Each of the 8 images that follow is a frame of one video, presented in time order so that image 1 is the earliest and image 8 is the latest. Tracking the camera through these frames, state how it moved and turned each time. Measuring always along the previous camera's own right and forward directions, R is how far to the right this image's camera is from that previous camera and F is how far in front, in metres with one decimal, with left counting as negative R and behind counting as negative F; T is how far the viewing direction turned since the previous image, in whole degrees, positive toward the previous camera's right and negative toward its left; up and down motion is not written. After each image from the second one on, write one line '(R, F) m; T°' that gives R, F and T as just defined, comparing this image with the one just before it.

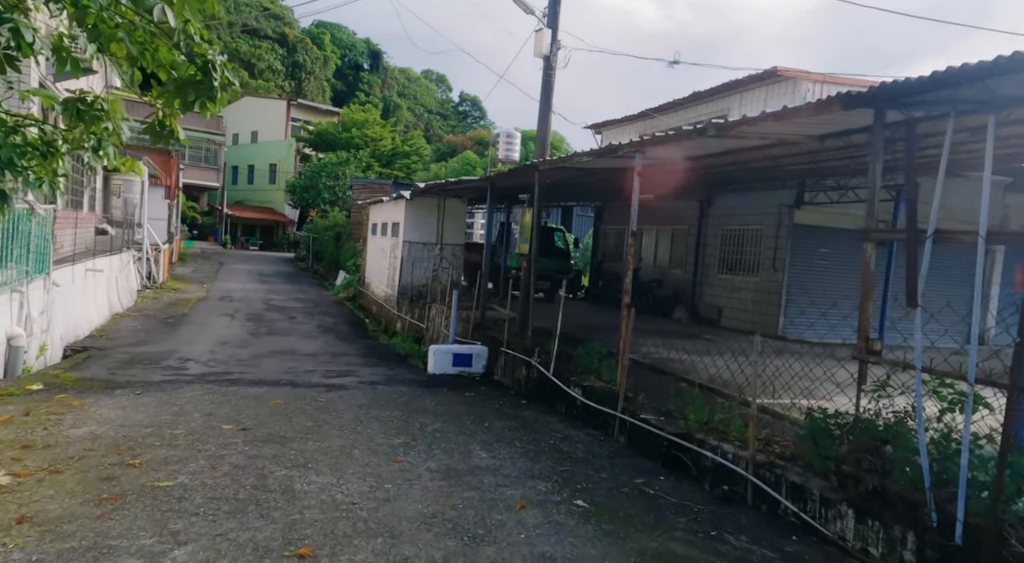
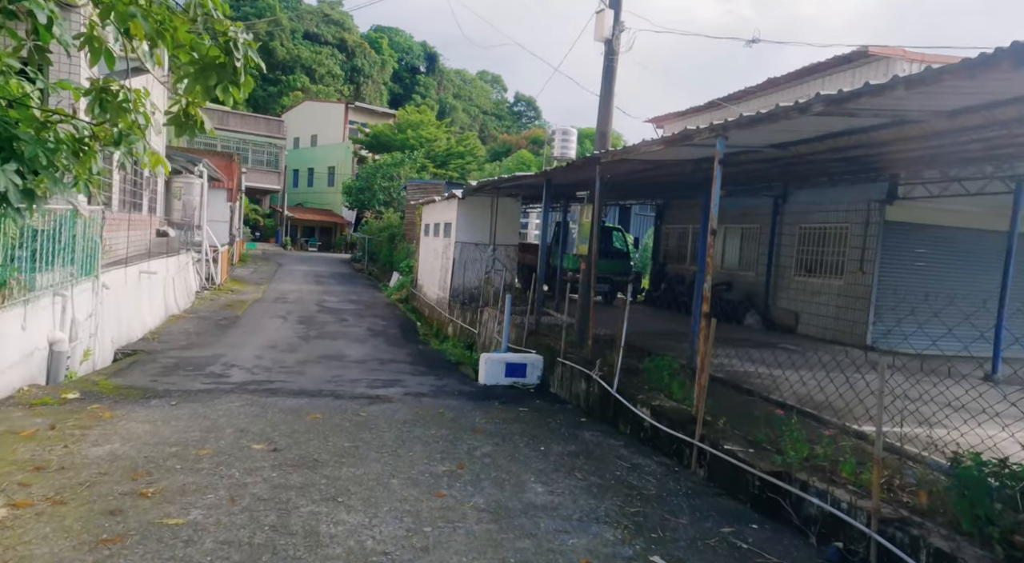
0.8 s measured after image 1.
(0.0, +0.7) m; -4°
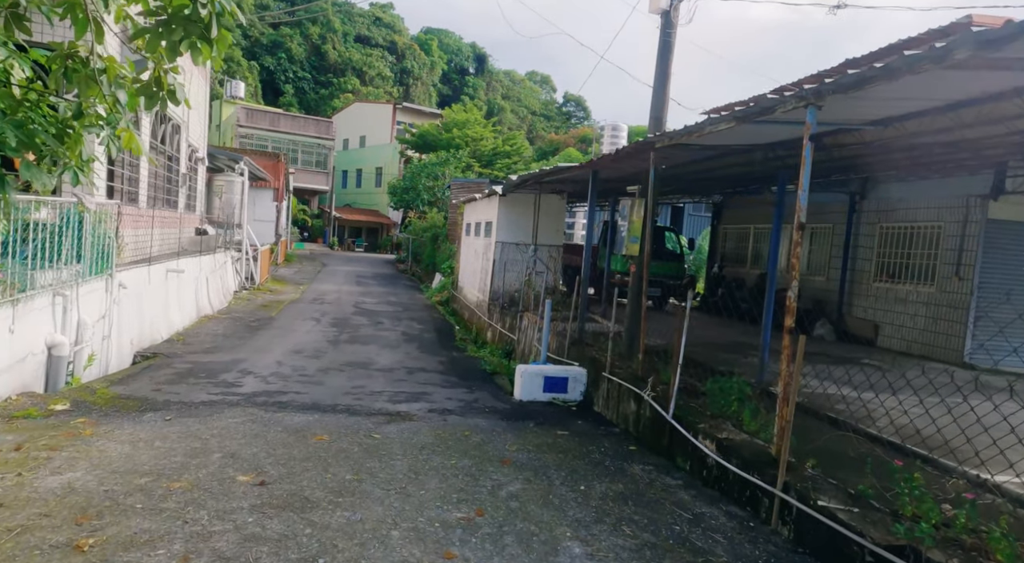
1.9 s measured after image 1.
(+0.1, +0.9) m; -4°
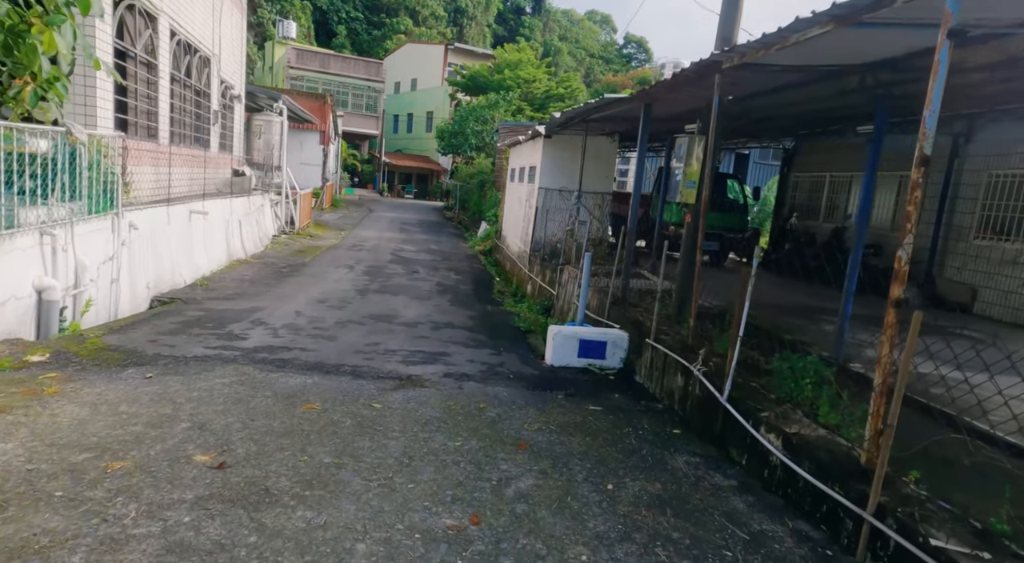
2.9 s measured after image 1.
(+0.2, +0.9) m; -4°
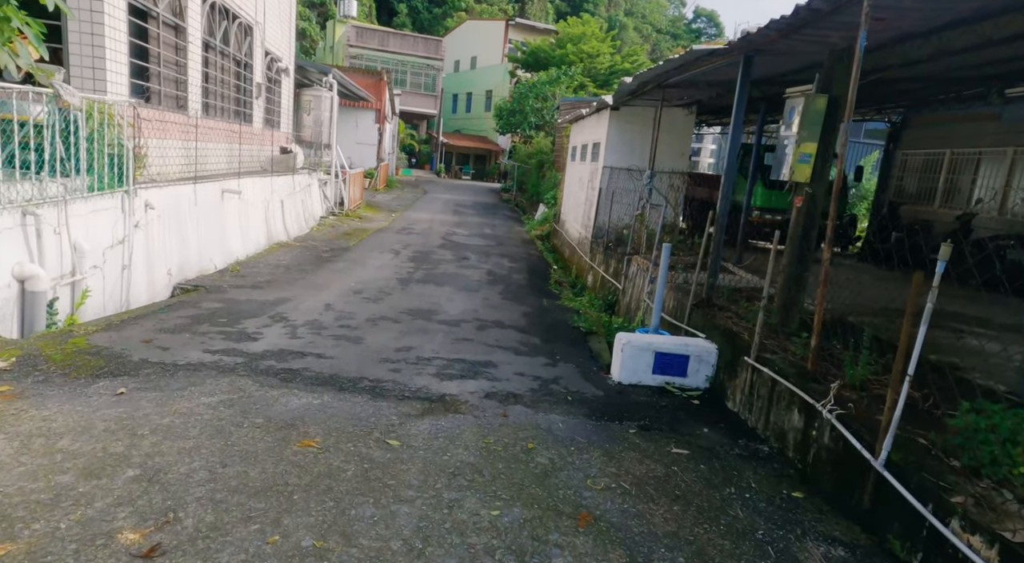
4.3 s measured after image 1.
(0.0, +1.2) m; -5°
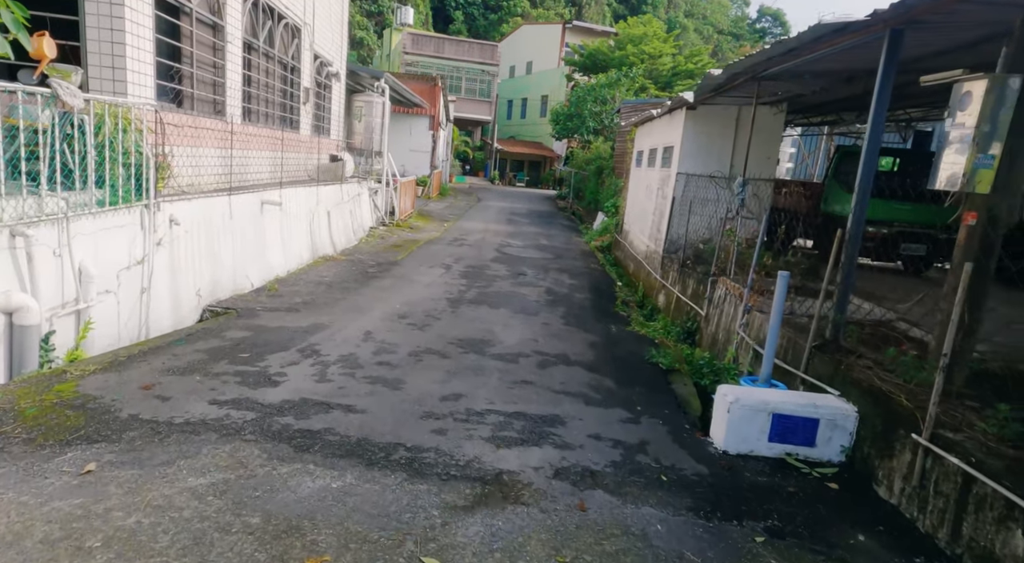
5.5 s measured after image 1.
(-0.1, +1.1) m; -4°
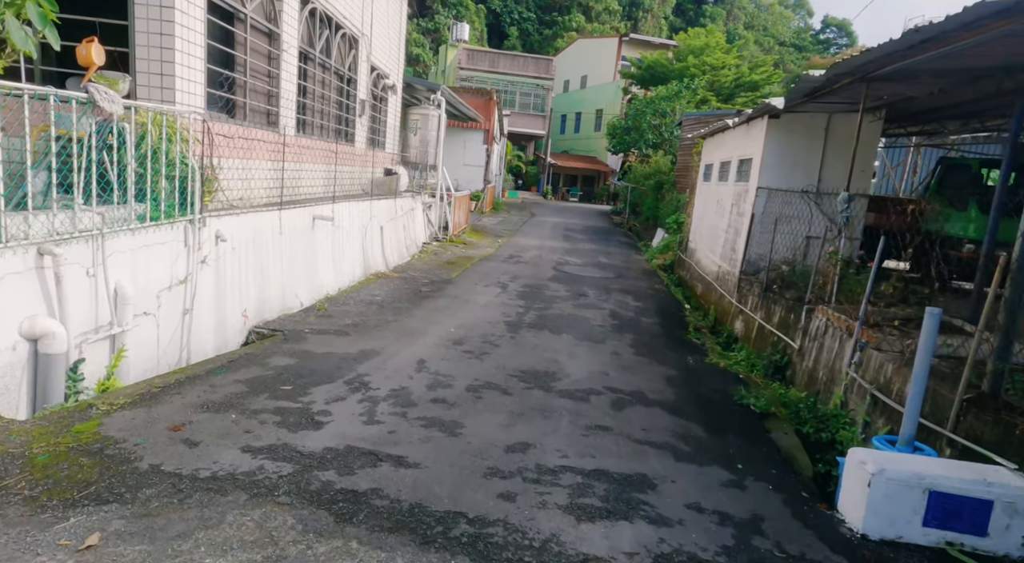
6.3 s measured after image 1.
(-0.2, +0.7) m; -4°
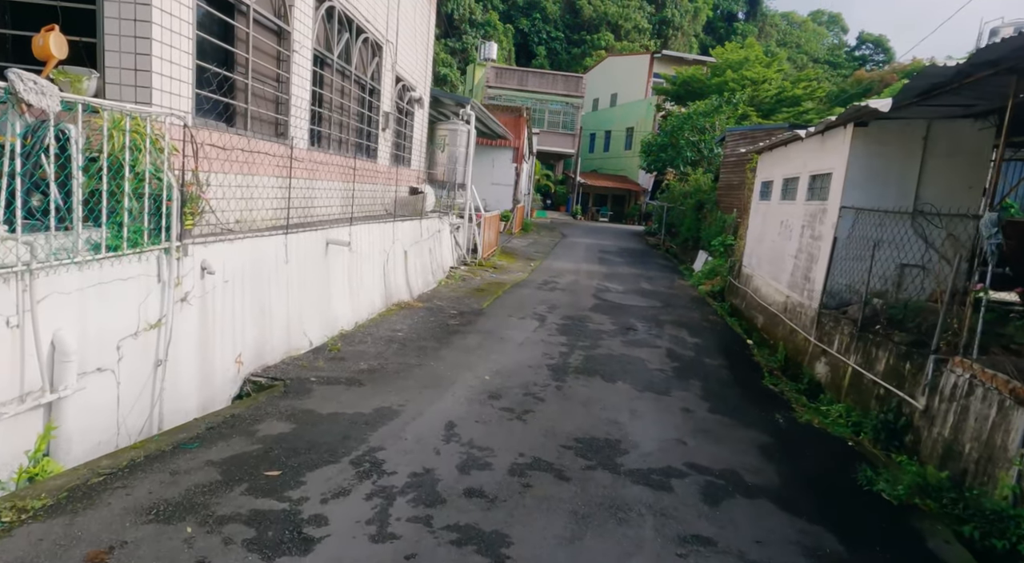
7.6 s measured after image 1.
(-0.2, +1.3) m; -2°
